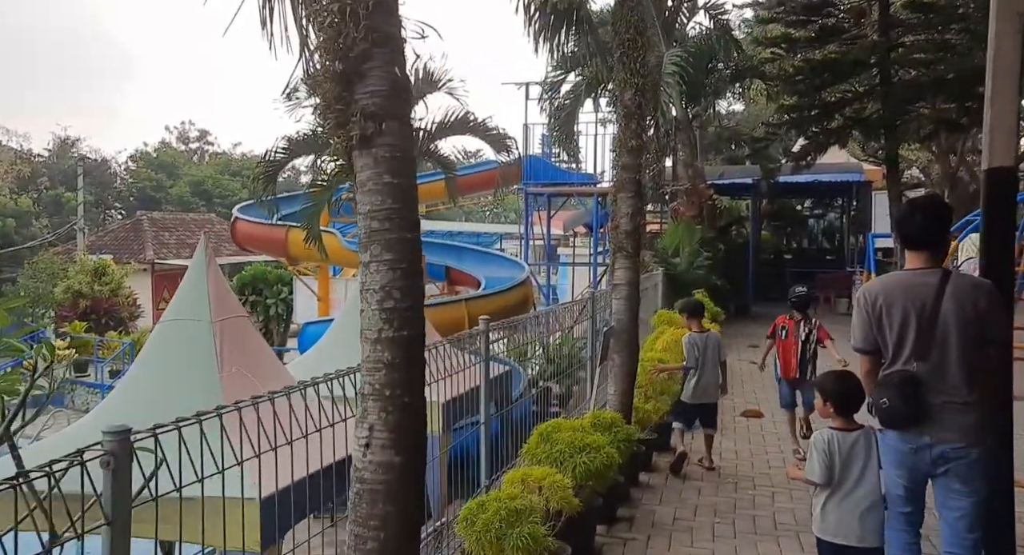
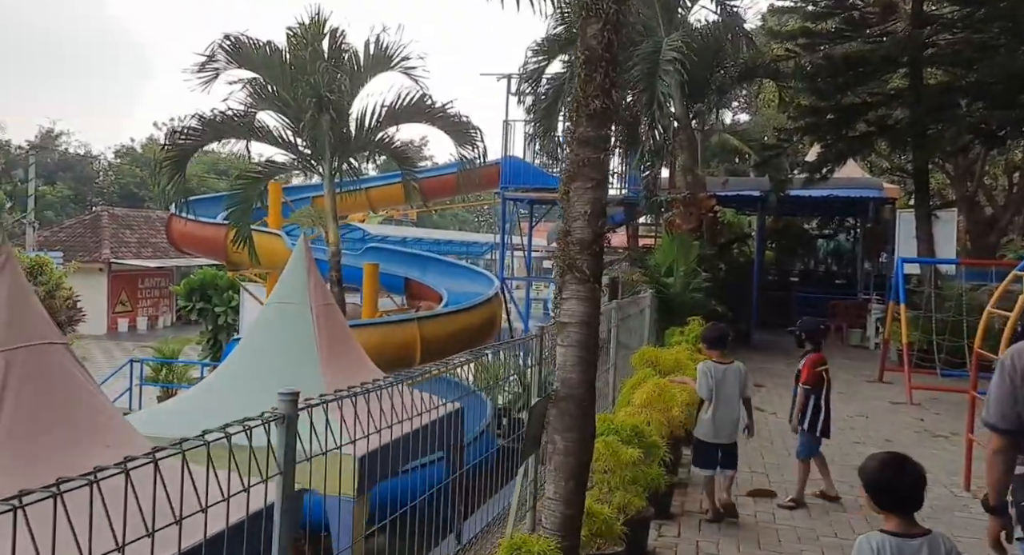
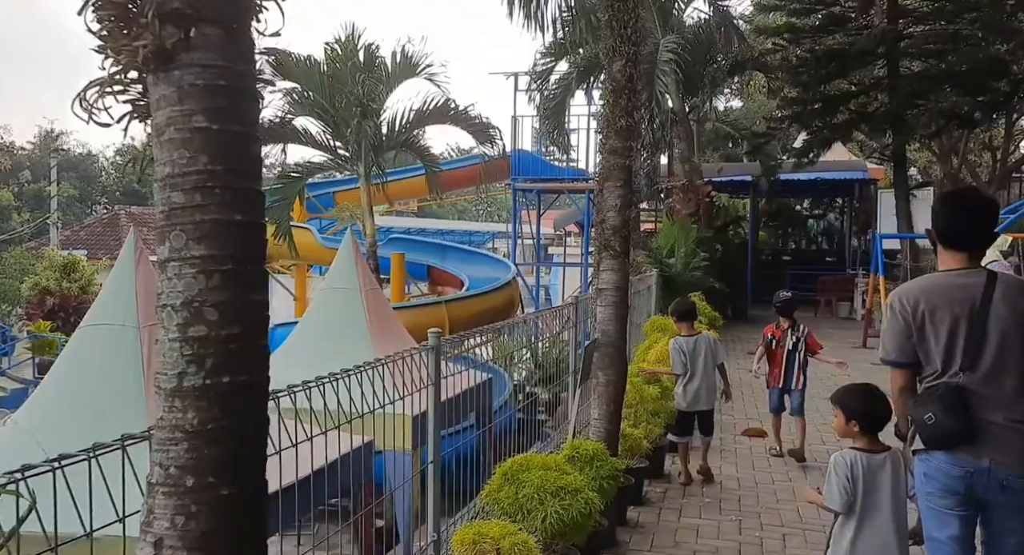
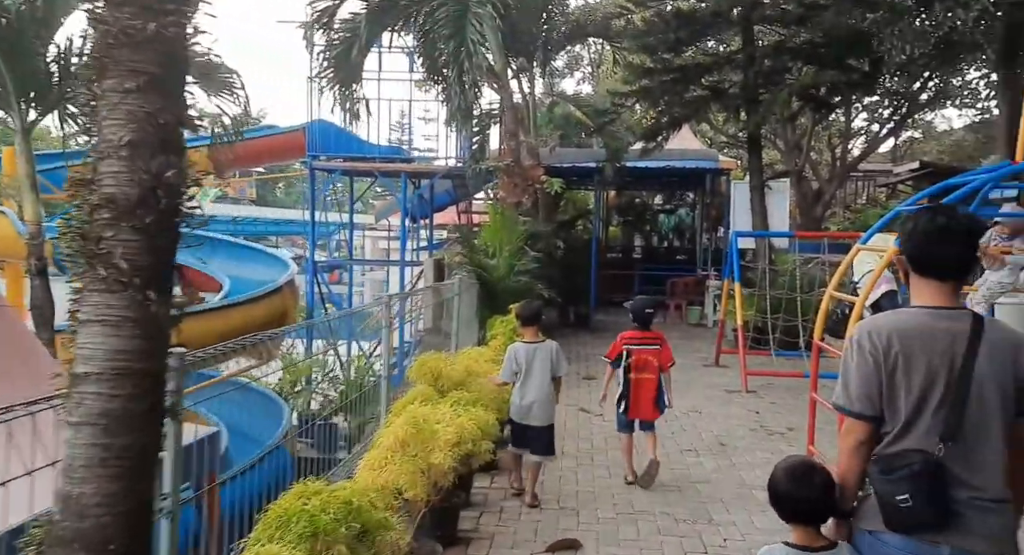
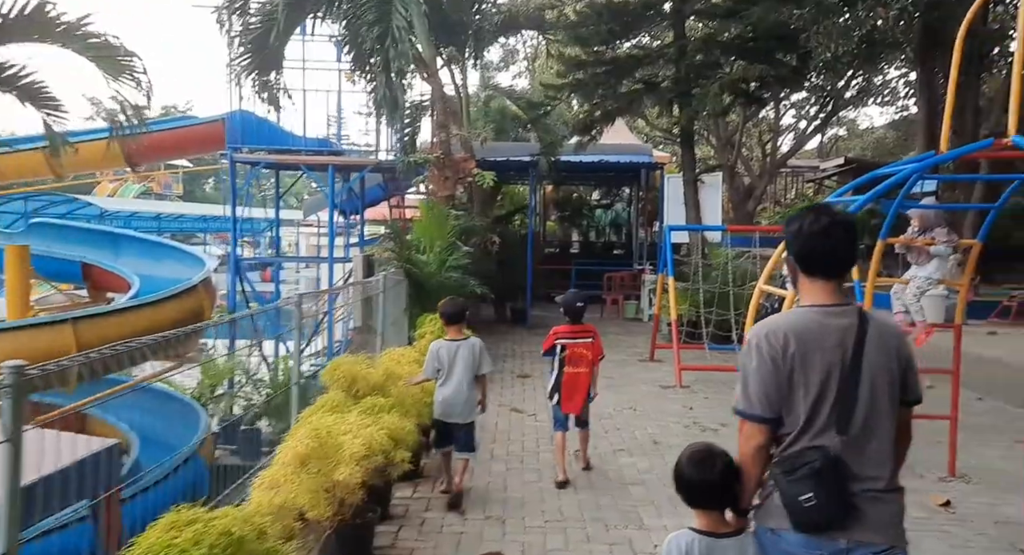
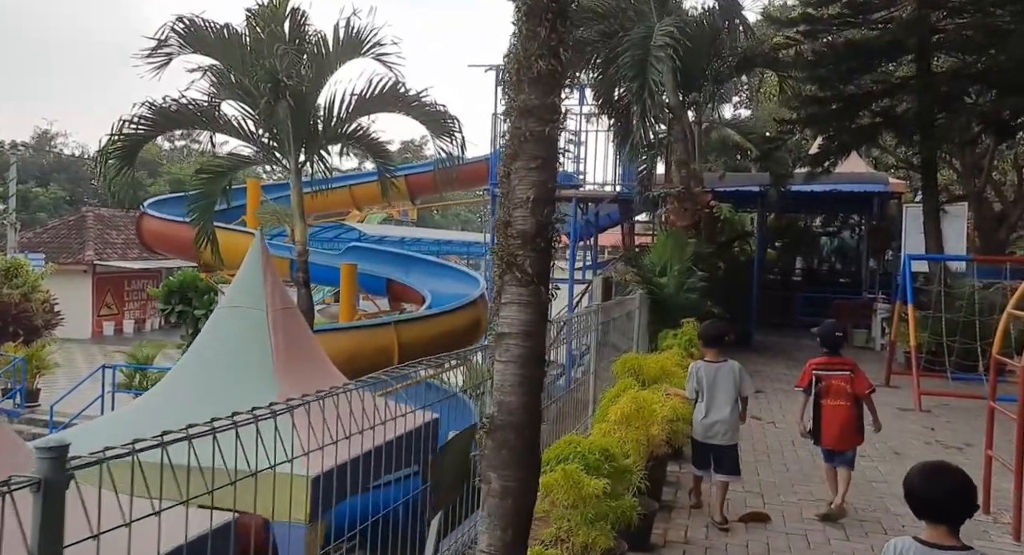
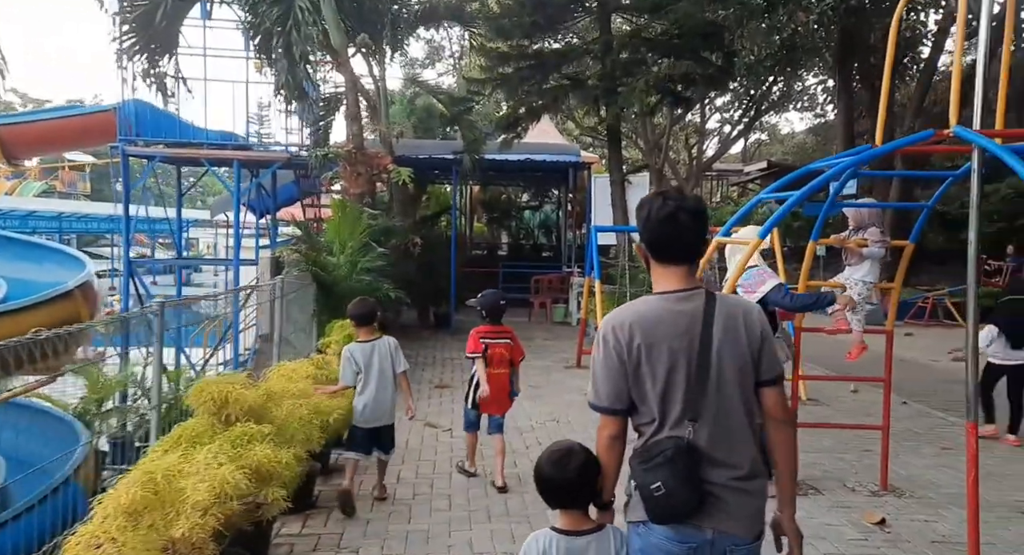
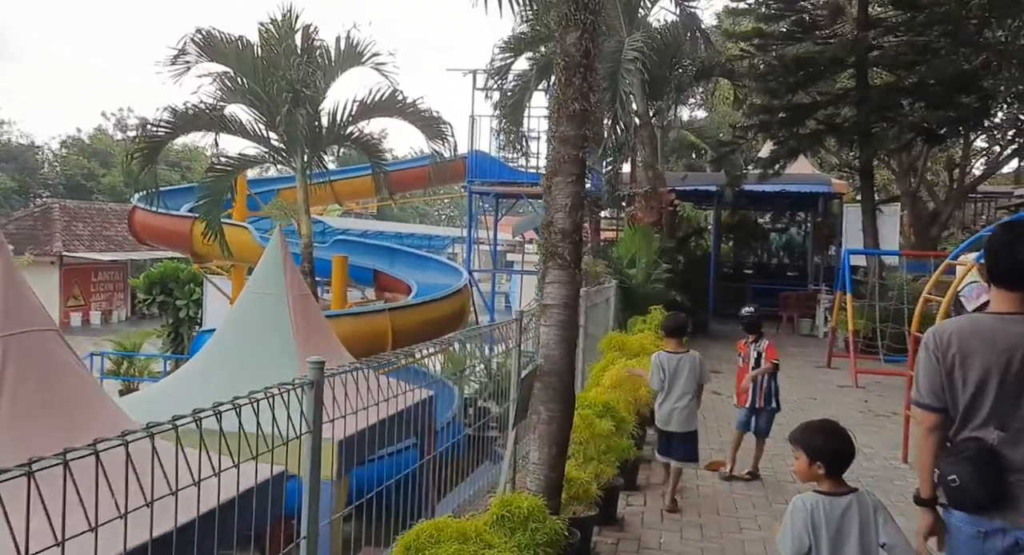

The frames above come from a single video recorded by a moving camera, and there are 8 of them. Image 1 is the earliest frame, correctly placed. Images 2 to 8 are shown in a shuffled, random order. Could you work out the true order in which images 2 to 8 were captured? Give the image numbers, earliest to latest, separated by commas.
3, 8, 2, 6, 4, 5, 7
